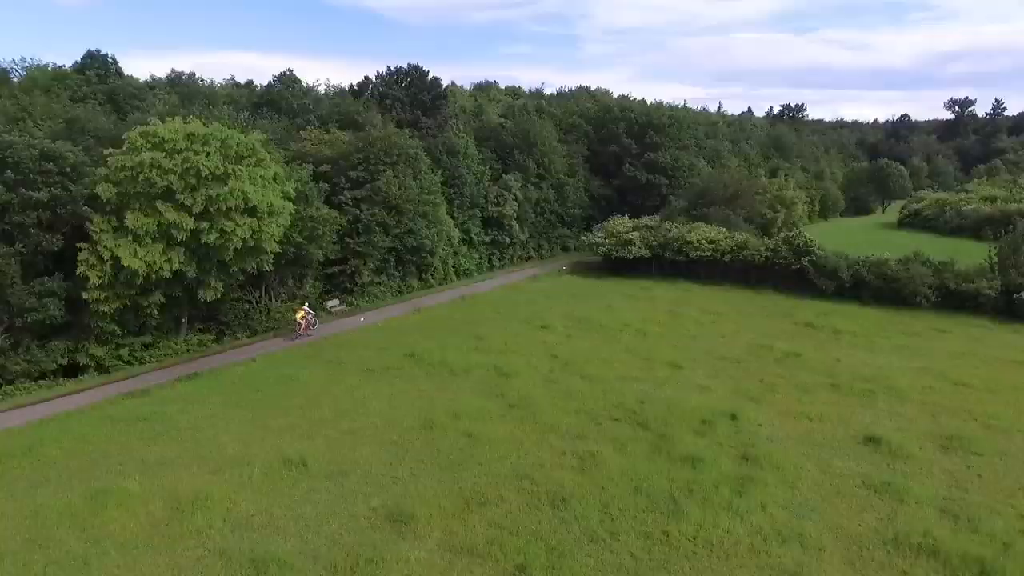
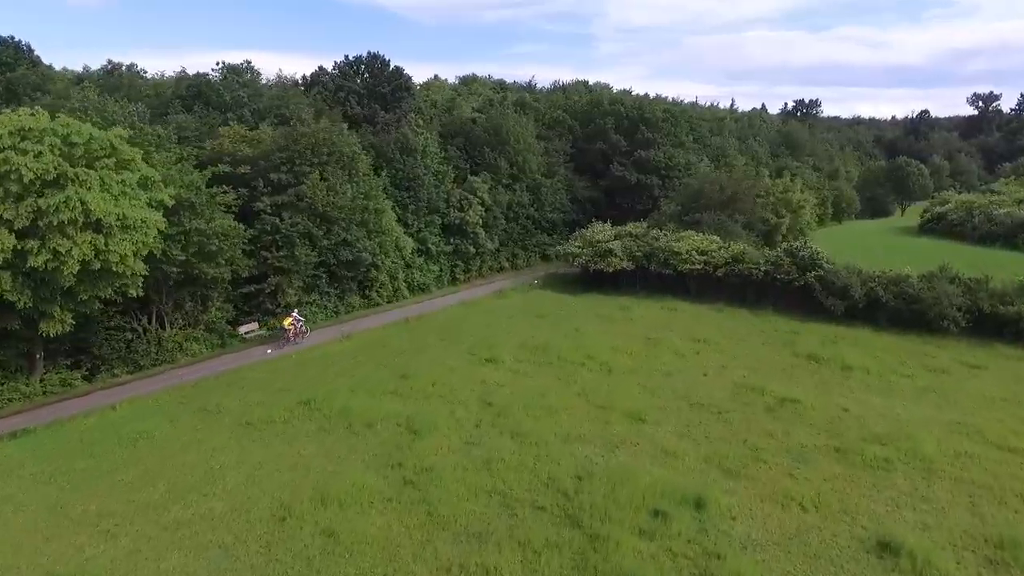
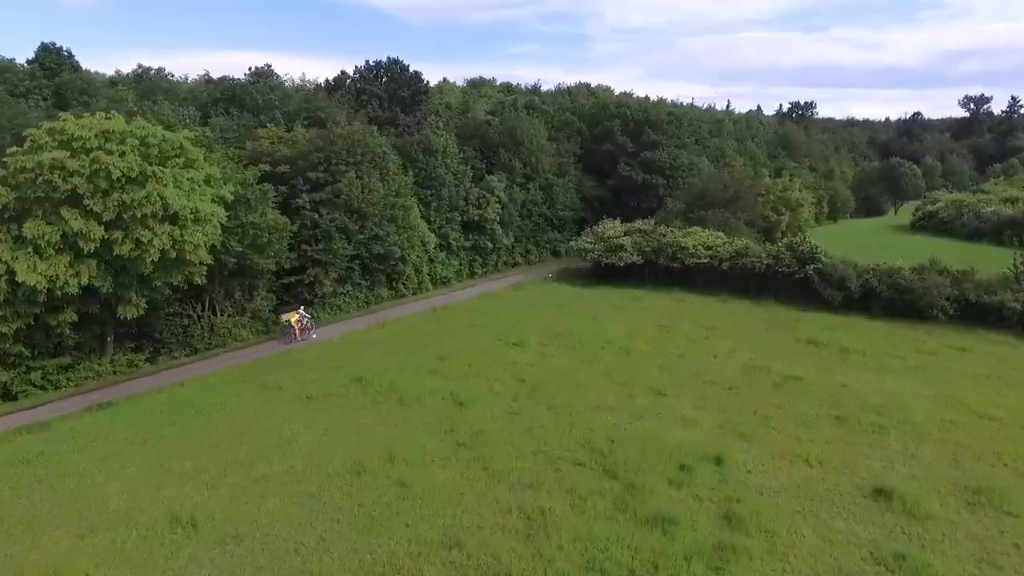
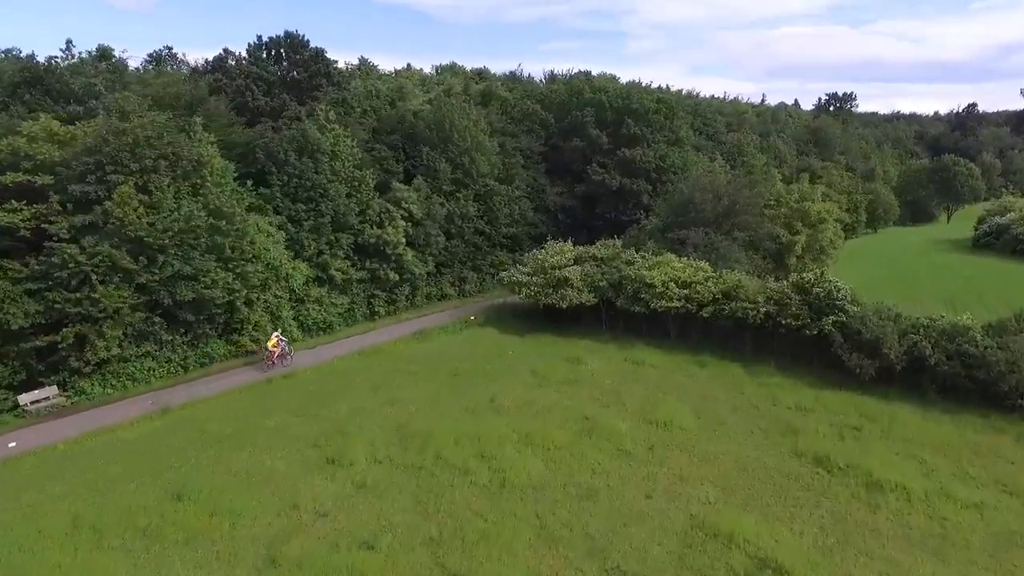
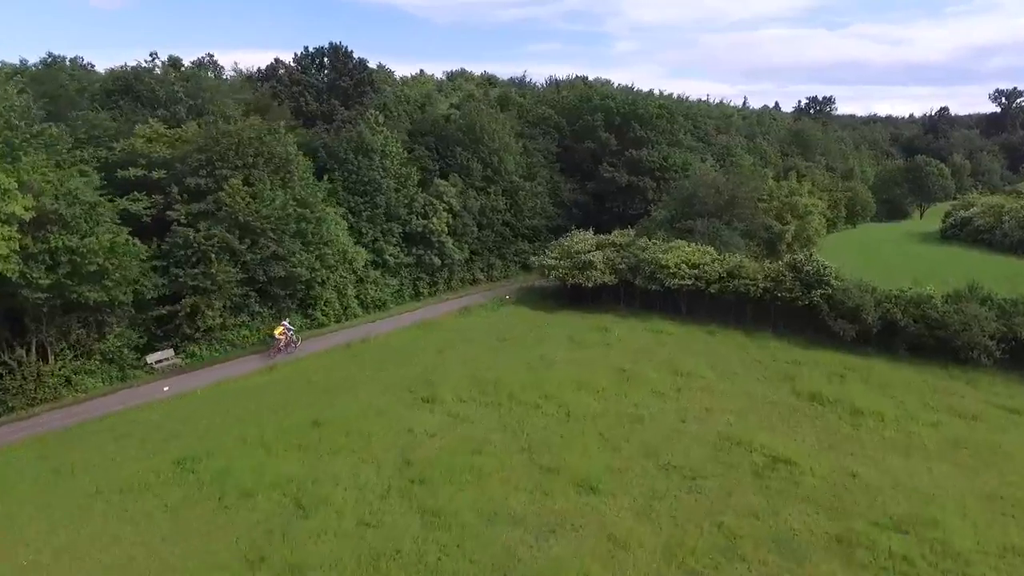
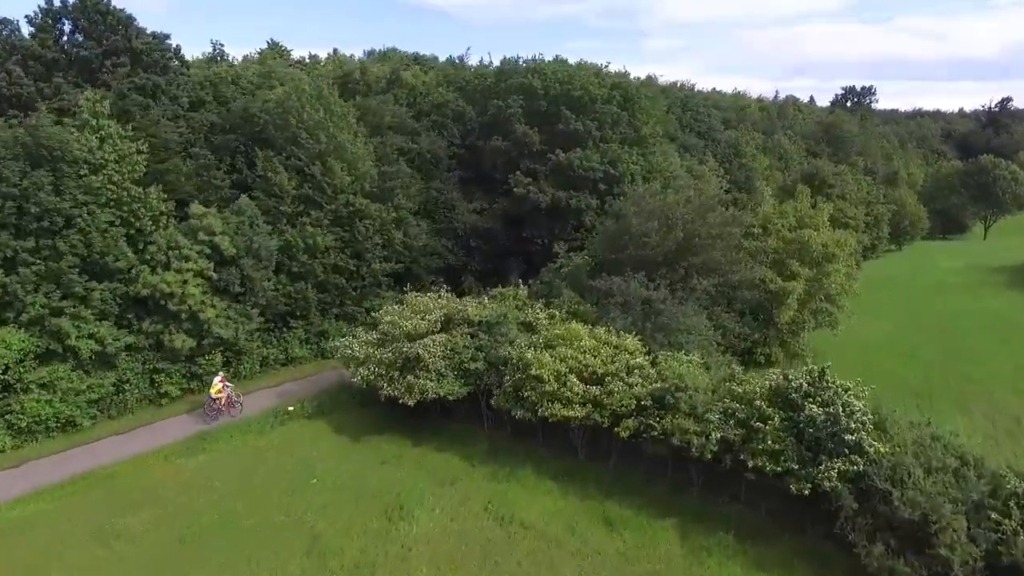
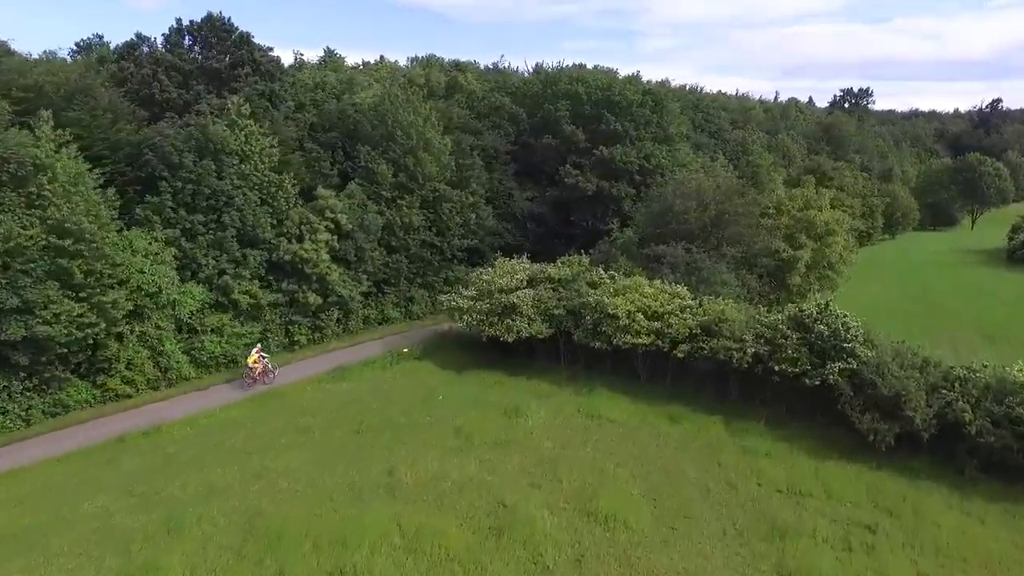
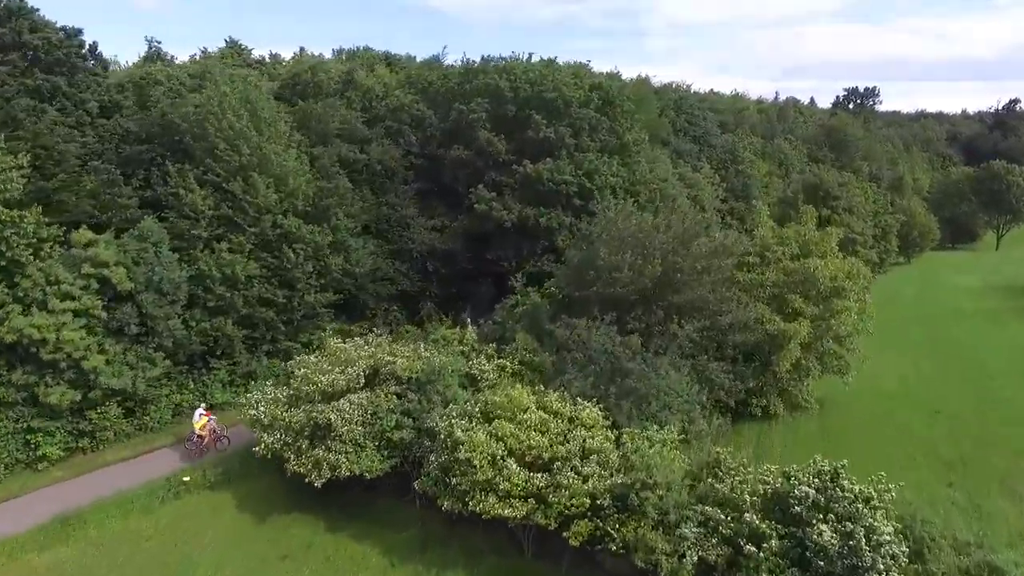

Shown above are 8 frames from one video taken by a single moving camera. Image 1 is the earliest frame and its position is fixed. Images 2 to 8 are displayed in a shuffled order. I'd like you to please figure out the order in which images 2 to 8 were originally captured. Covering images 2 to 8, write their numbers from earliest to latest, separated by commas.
3, 2, 5, 4, 7, 6, 8
